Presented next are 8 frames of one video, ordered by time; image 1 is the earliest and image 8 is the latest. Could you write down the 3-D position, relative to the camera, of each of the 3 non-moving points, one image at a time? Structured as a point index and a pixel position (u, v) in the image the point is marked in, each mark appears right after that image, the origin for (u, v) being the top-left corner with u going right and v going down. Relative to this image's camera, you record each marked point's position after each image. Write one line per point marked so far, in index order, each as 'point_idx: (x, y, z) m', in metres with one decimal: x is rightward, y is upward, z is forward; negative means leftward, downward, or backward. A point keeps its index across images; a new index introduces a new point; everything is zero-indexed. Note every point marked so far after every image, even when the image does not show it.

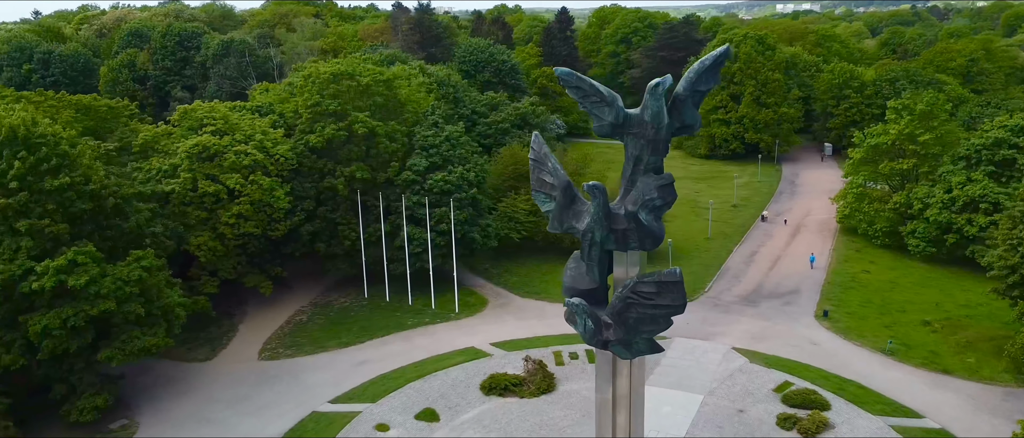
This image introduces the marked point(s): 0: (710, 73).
0: (+4.5, +3.4, +18.8) m
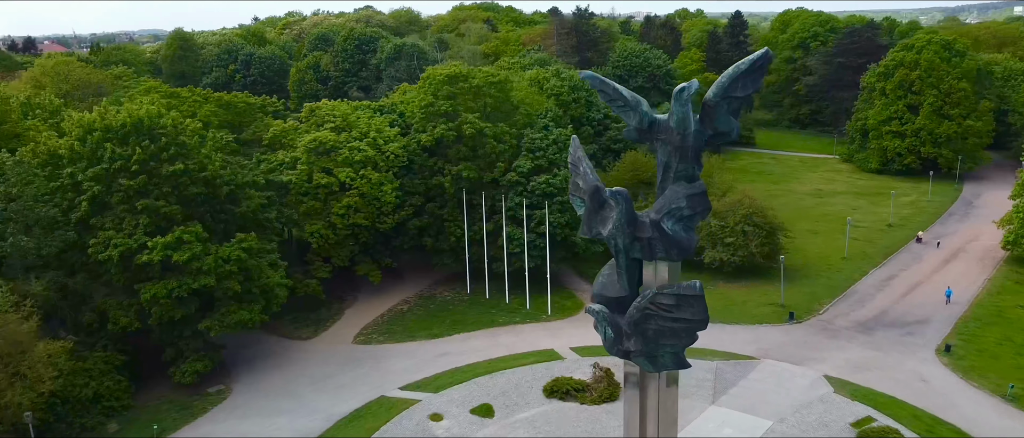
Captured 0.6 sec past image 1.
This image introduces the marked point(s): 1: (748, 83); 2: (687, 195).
0: (+5.1, +3.1, +17.8) m
1: (+5.2, +3.0, +18.1) m
2: (+4.0, +0.5, +18.5) m
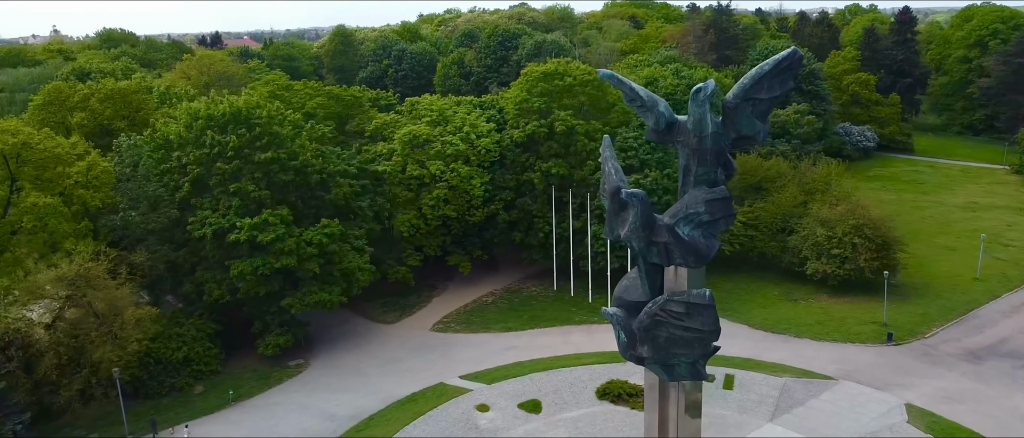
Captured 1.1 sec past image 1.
0: (+5.3, +2.9, +16.8) m
1: (+5.5, +2.8, +17.1) m
2: (+4.2, +0.4, +17.7) m
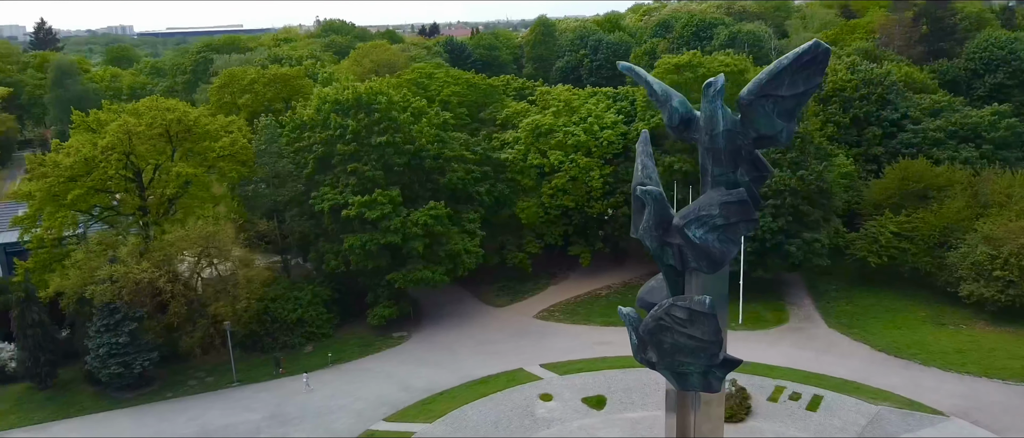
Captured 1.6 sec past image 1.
0: (+5.2, +2.8, +15.4) m
1: (+5.4, +2.7, +15.7) m
2: (+4.3, +0.3, +16.7) m
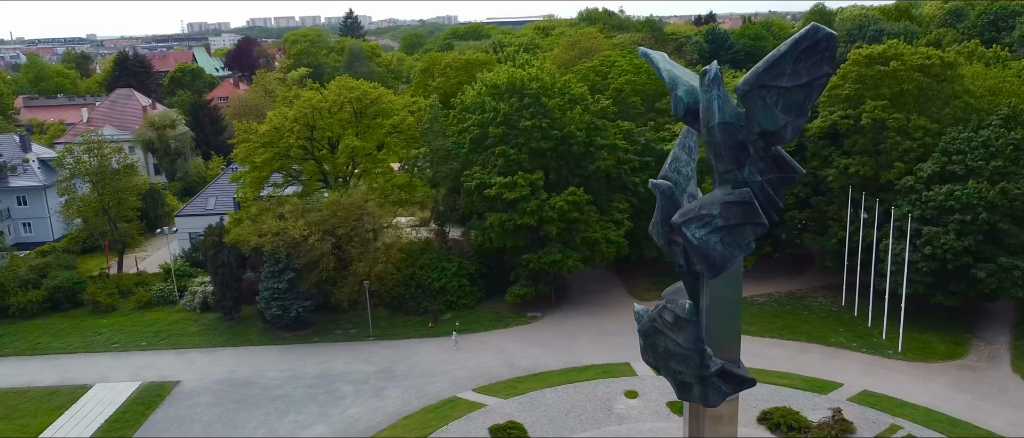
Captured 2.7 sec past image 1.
0: (+4.6, +2.7, +13.7) m
1: (+4.9, +2.6, +13.9) m
2: (+4.0, +0.3, +15.3) m
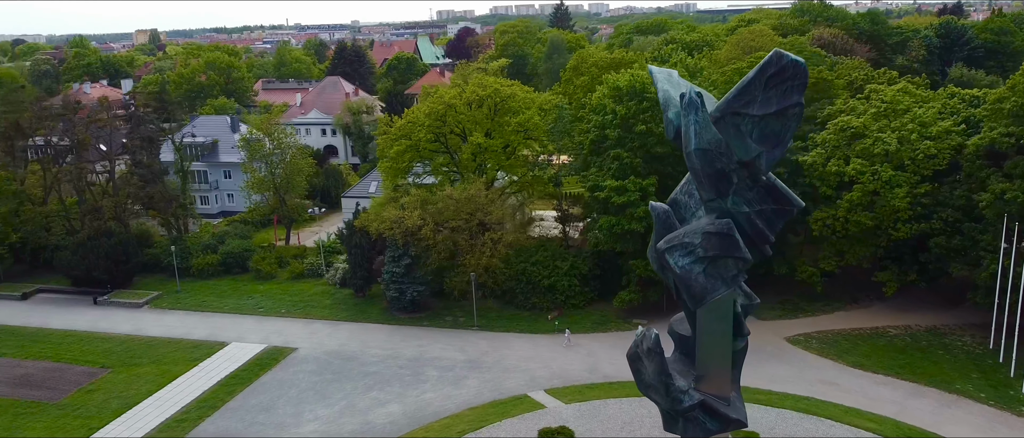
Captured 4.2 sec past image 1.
0: (+3.8, +2.0, +12.8) m
1: (+4.1, +1.9, +12.9) m
2: (+3.4, -0.2, +14.6) m
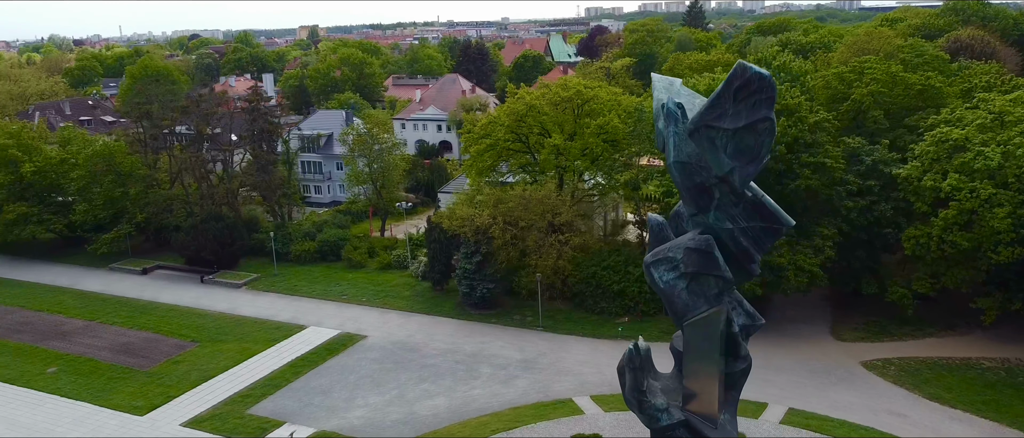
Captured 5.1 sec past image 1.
0: (+3.1, +1.8, +12.3) m
1: (+3.4, +1.7, +12.3) m
2: (+3.0, -0.5, +14.1) m
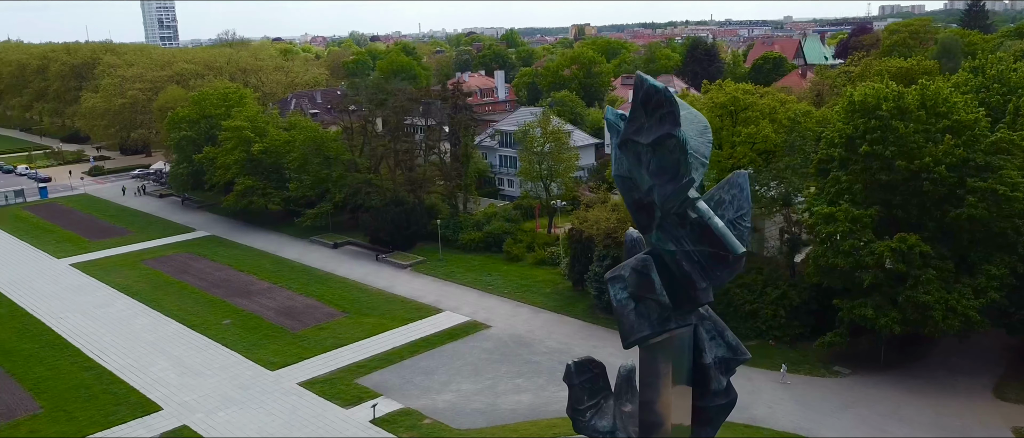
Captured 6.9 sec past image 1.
0: (+1.7, +1.5, +11.6) m
1: (+2.0, +1.4, +11.5) m
2: (+2.0, -0.8, +13.4) m
